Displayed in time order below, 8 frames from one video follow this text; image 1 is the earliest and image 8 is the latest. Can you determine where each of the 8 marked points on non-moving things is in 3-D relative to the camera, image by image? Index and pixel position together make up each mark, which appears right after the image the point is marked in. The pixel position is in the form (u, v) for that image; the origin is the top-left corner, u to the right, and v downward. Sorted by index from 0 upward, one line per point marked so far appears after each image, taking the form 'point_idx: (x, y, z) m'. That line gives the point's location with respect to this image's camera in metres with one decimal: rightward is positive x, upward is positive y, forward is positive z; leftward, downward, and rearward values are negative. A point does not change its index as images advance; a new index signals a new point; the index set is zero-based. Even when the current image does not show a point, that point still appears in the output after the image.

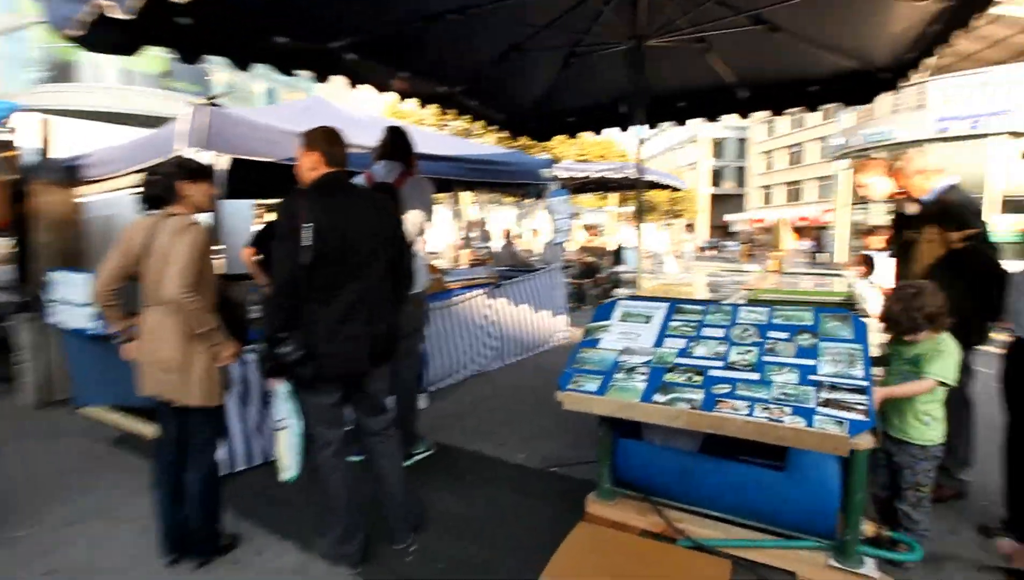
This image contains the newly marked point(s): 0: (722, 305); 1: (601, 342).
0: (+0.9, -0.1, +2.7) m
1: (+0.4, -0.2, +2.7) m
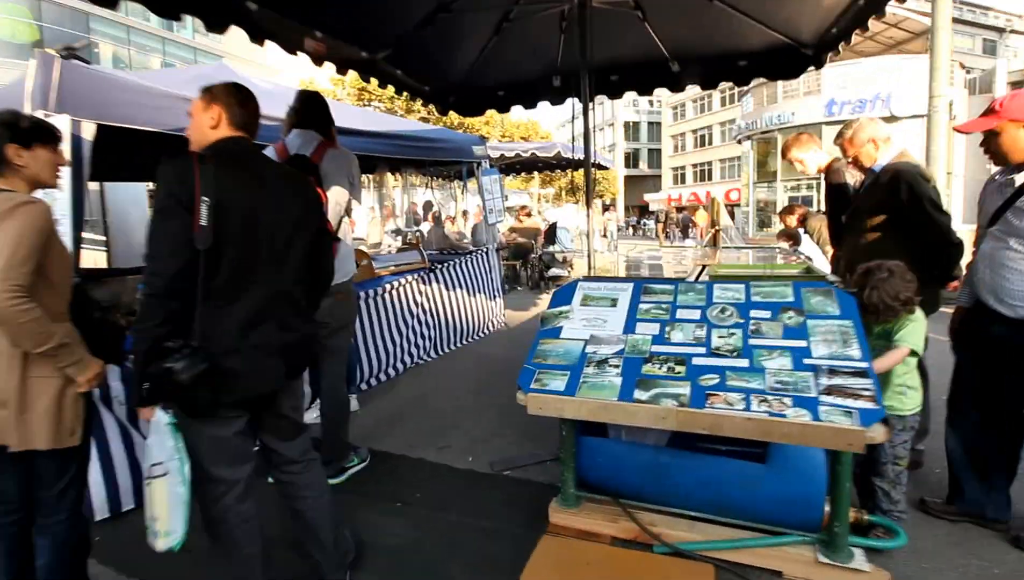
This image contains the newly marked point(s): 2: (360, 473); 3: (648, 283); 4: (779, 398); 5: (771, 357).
0: (+0.7, 0.0, +2.4) m
1: (+0.2, -0.2, +2.4) m
2: (-0.9, -1.0, +3.4) m
3: (+0.5, 0.0, +2.5) m
4: (+0.8, -0.3, +1.9) m
5: (+0.9, -0.2, +2.0) m
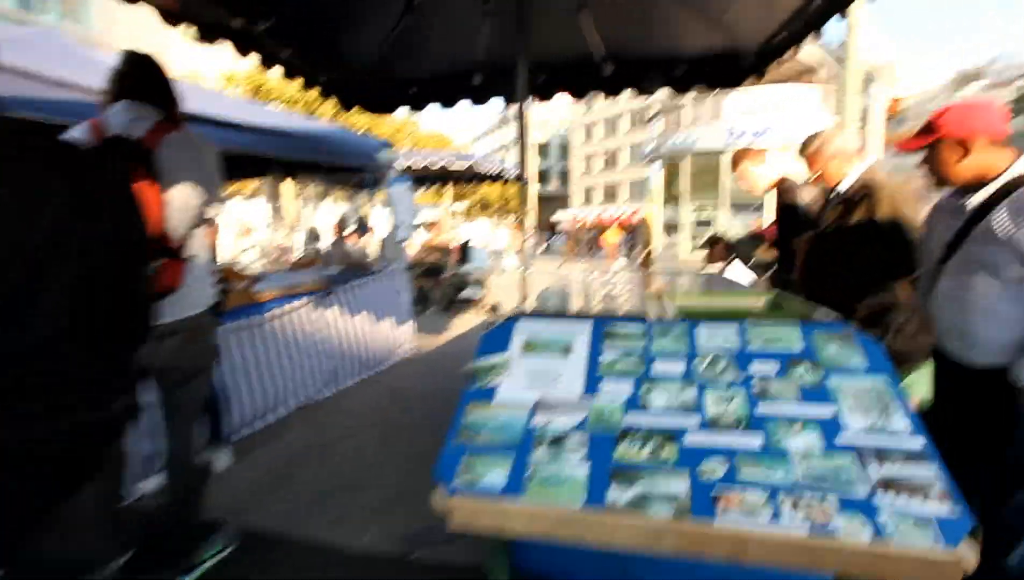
0: (+0.5, -0.1, +1.8) m
1: (0.0, -0.3, +1.7) m
2: (-1.2, -1.2, +2.6) m
3: (+0.3, -0.1, +1.9) m
4: (+0.7, -0.5, +1.3) m
5: (+0.7, -0.3, +1.5) m
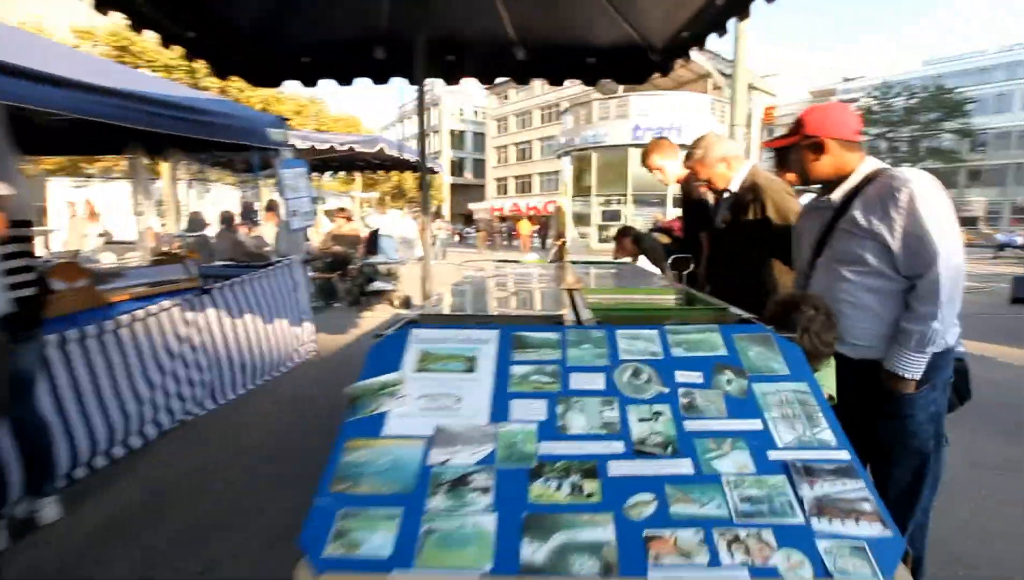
0: (+0.2, -0.1, +1.6) m
1: (-0.3, -0.3, +1.4) m
2: (-1.6, -1.2, +2.2) m
3: (0.0, -0.1, +1.6) m
4: (+0.4, -0.5, +1.2) m
5: (+0.5, -0.4, +1.3) m
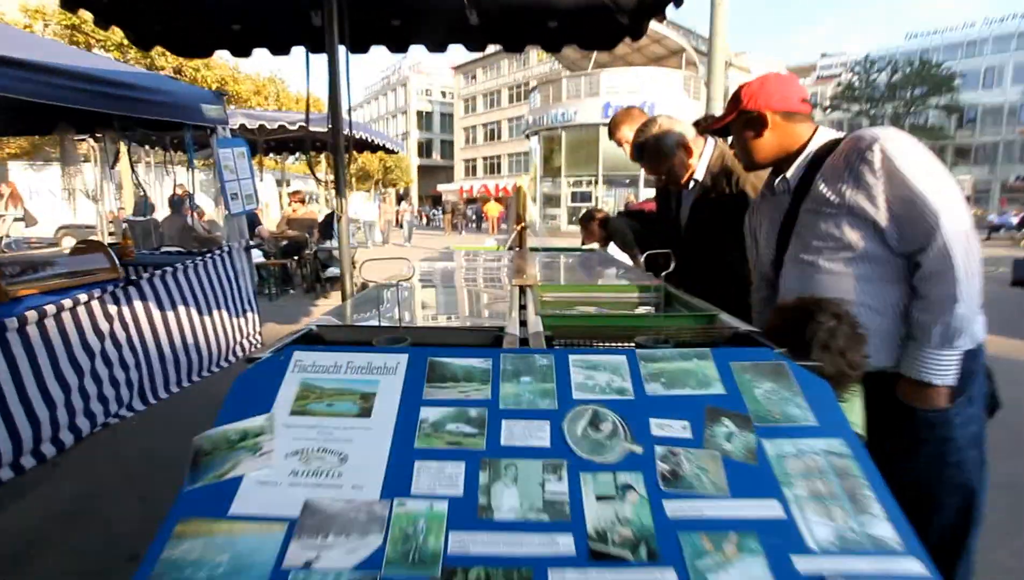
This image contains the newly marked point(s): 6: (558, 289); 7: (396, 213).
0: (0.0, -0.1, +1.2) m
1: (-0.4, -0.3, +1.0) m
2: (-1.8, -1.2, +1.7) m
3: (-0.1, -0.1, +1.2) m
4: (+0.3, -0.5, +0.8) m
5: (+0.3, -0.4, +0.9) m
6: (+0.2, 0.0, +2.4) m
7: (-3.6, +2.5, +19.8) m
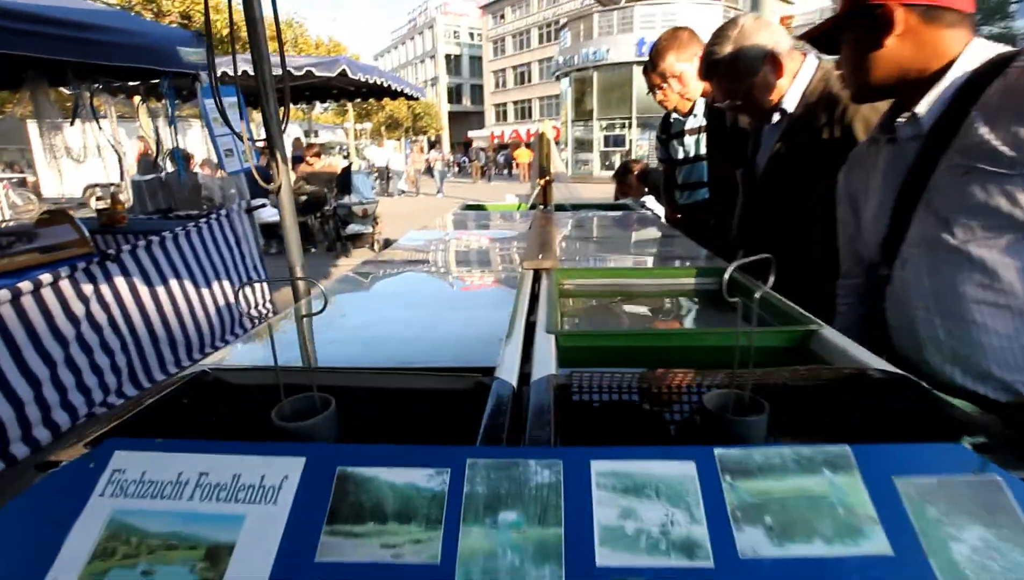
0: (0.0, -0.2, +0.7) m
1: (-0.5, -0.4, +0.5) m
2: (-1.7, -1.2, +1.3) m
3: (-0.2, -0.2, +0.7) m
4: (+0.3, -0.6, +0.2) m
5: (+0.3, -0.5, +0.4) m
6: (+0.2, 0.0, +1.8) m
7: (-2.7, +4.0, +19.1) m
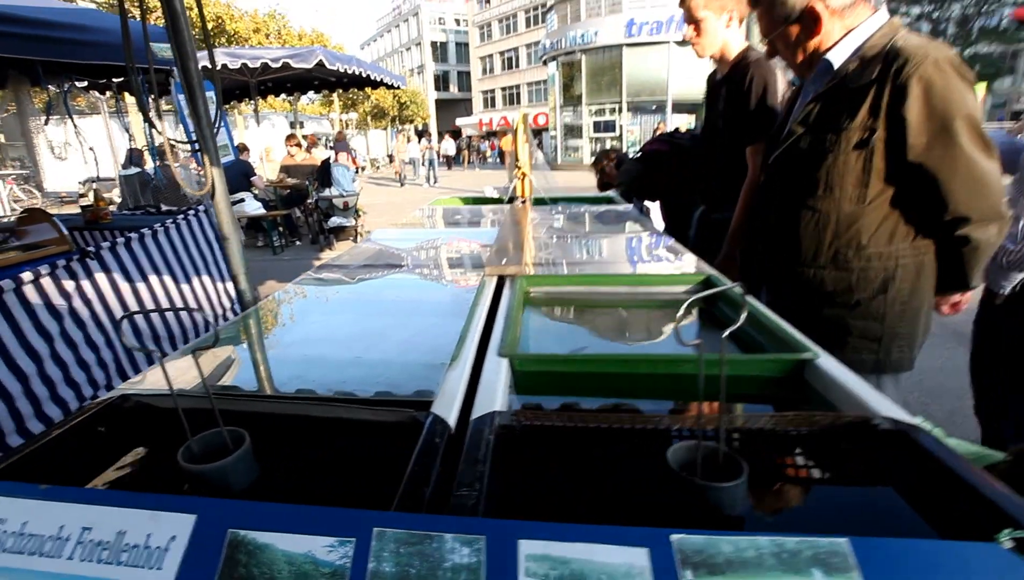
0: (-0.1, -0.2, +0.6) m
1: (-0.6, -0.5, +0.4) m
2: (-1.8, -1.3, +1.3) m
3: (-0.3, -0.2, +0.6) m
4: (+0.2, -0.6, +0.2) m
5: (+0.2, -0.5, +0.3) m
6: (+0.1, 0.0, +1.7) m
7: (-3.0, +4.3, +18.9) m
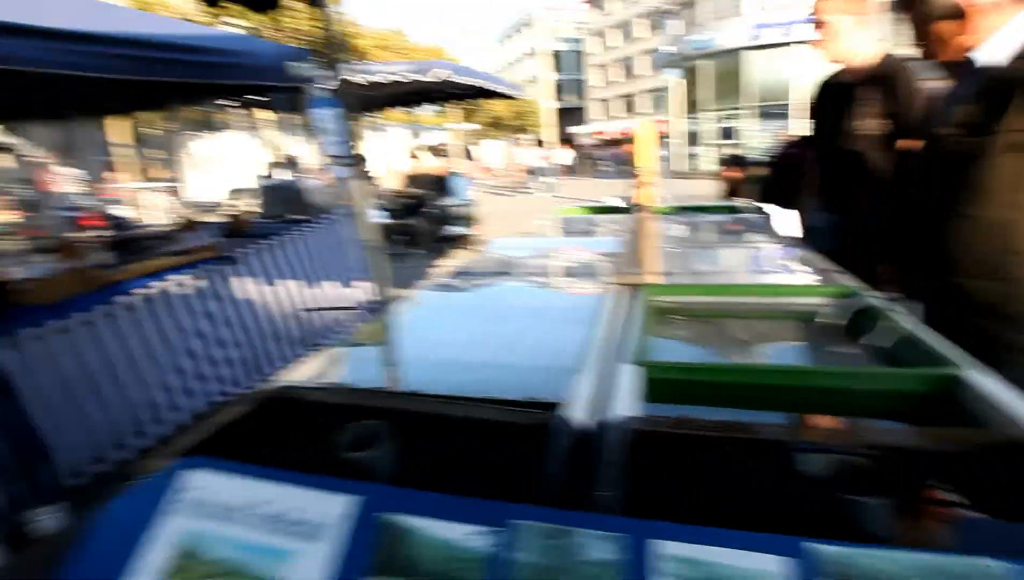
0: (+0.1, -0.2, +0.6) m
1: (-0.4, -0.4, +0.5) m
2: (-1.6, -1.2, +1.5) m
3: (-0.1, -0.2, +0.6) m
4: (+0.2, -0.6, +0.1) m
5: (+0.3, -0.5, +0.2) m
6: (+0.4, 0.0, +1.7) m
7: (+0.4, +4.0, +19.2) m
